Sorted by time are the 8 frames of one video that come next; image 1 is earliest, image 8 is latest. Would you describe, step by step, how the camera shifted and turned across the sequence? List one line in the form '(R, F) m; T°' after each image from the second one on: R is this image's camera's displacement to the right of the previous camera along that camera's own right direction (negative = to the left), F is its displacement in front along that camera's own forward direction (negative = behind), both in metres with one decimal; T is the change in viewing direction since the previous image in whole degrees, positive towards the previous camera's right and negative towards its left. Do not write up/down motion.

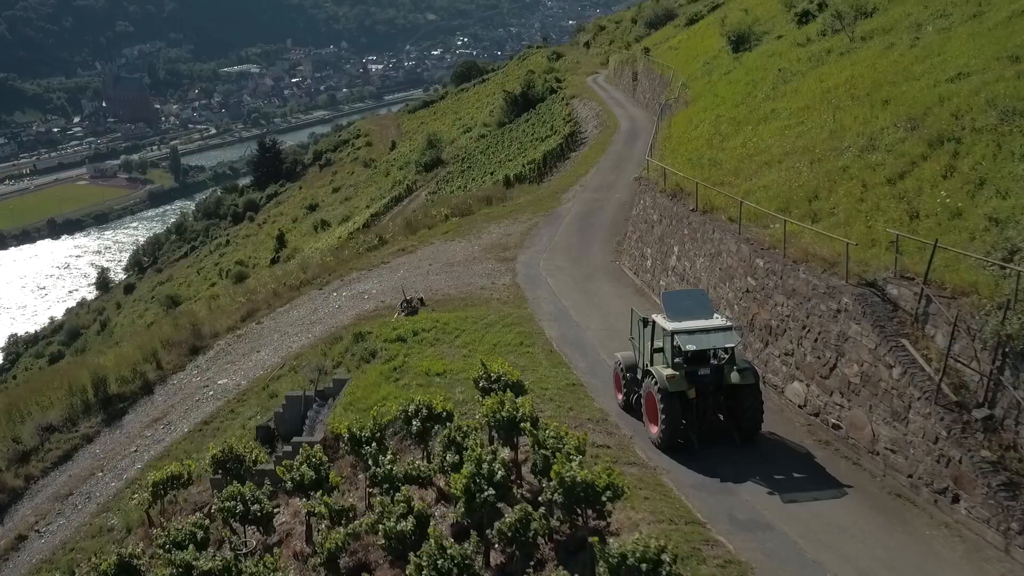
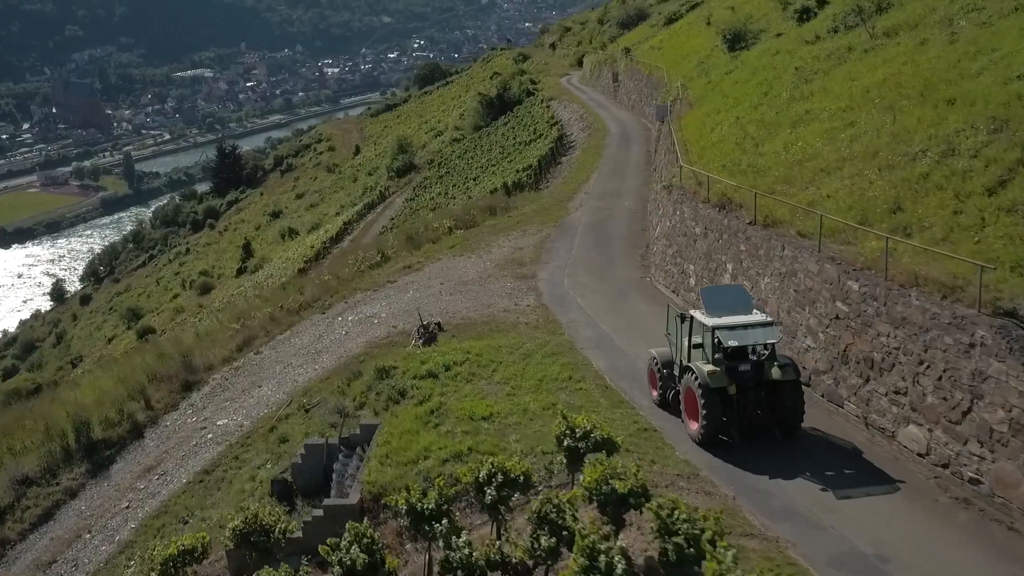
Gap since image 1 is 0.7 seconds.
(-1.1, +1.8) m; +2°
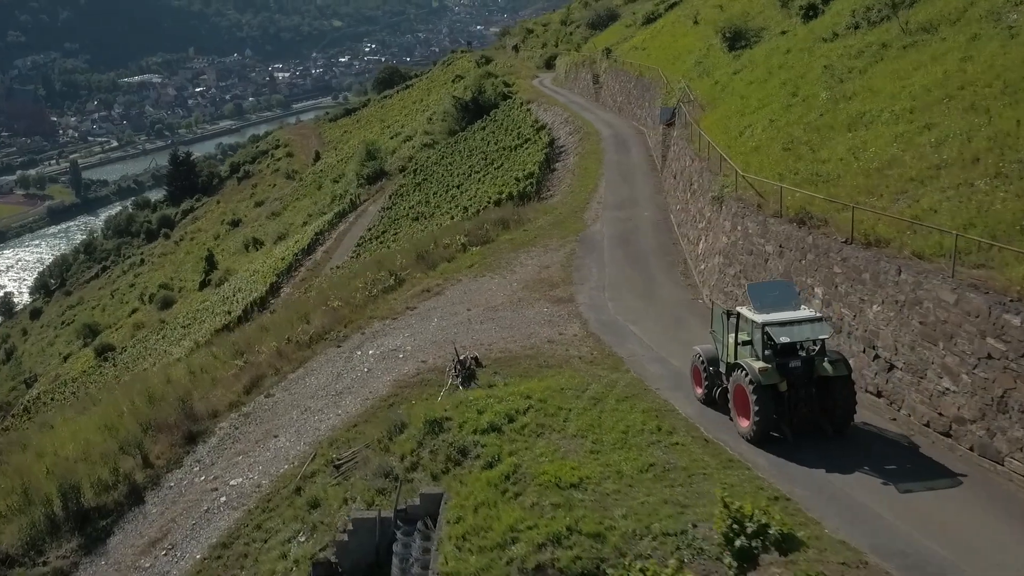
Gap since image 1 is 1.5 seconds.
(-1.3, +2.0) m; +2°
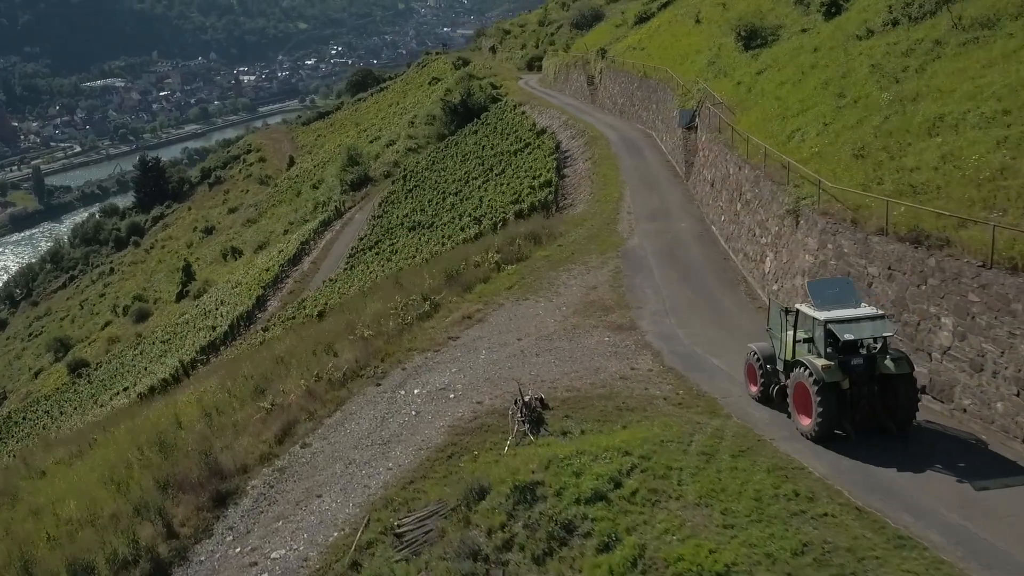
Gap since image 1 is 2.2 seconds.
(-1.2, +1.9) m; +2°
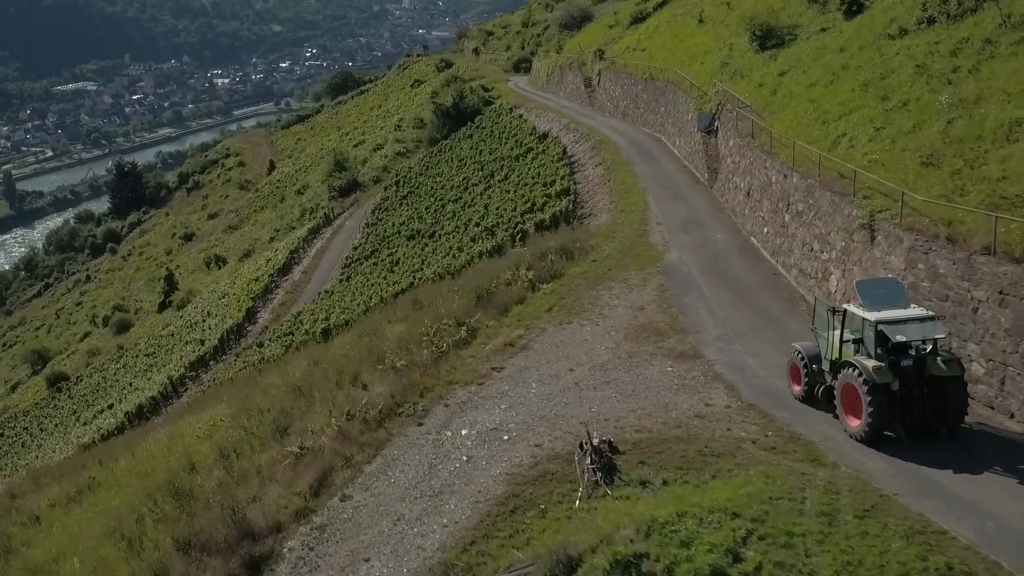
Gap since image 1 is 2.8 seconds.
(-1.0, +1.5) m; +1°
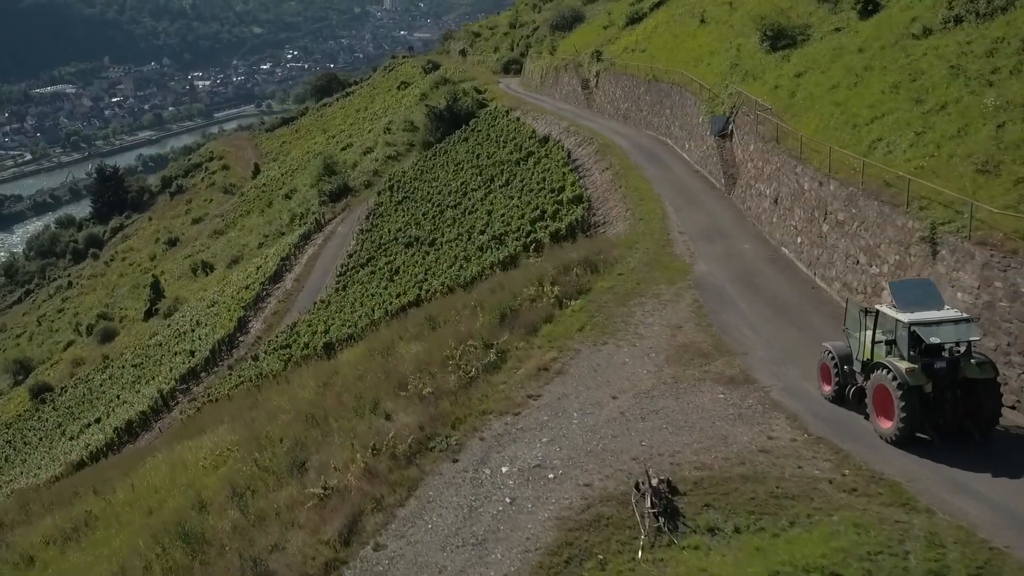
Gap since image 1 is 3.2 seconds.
(-0.6, +1.1) m; +1°
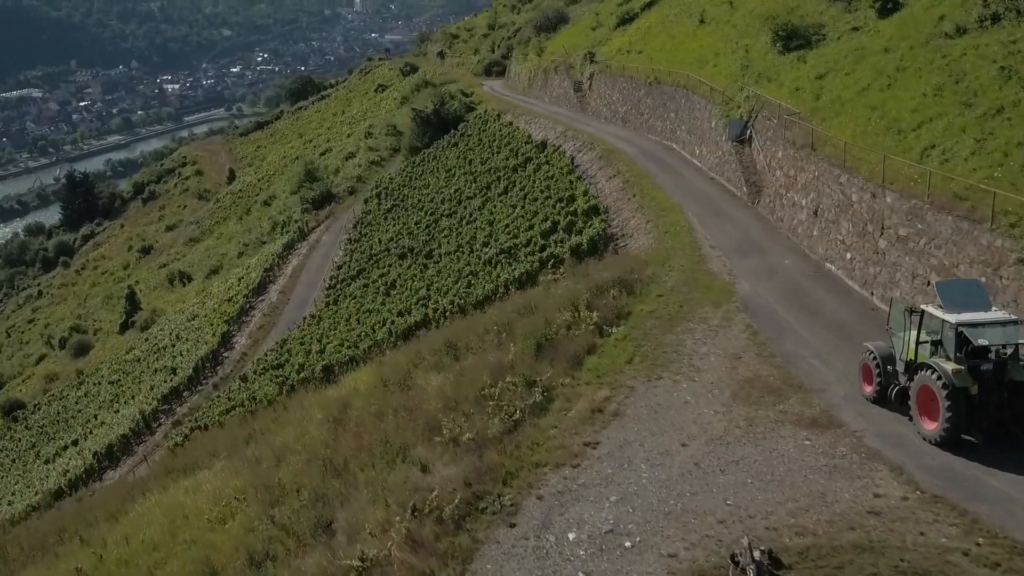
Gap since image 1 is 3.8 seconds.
(-0.9, +1.6) m; +1°
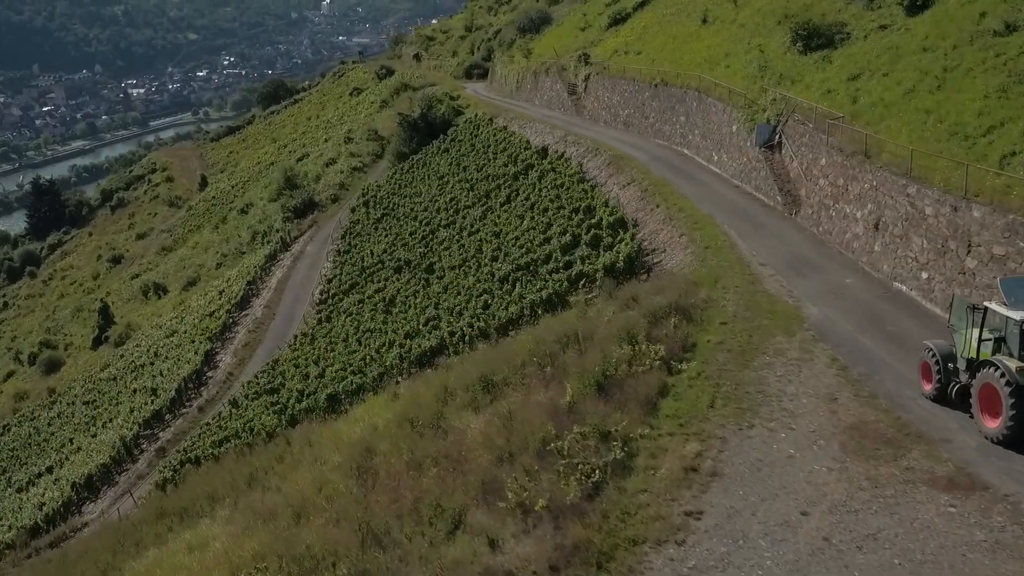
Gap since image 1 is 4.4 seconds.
(-1.0, +1.8) m; +2°
